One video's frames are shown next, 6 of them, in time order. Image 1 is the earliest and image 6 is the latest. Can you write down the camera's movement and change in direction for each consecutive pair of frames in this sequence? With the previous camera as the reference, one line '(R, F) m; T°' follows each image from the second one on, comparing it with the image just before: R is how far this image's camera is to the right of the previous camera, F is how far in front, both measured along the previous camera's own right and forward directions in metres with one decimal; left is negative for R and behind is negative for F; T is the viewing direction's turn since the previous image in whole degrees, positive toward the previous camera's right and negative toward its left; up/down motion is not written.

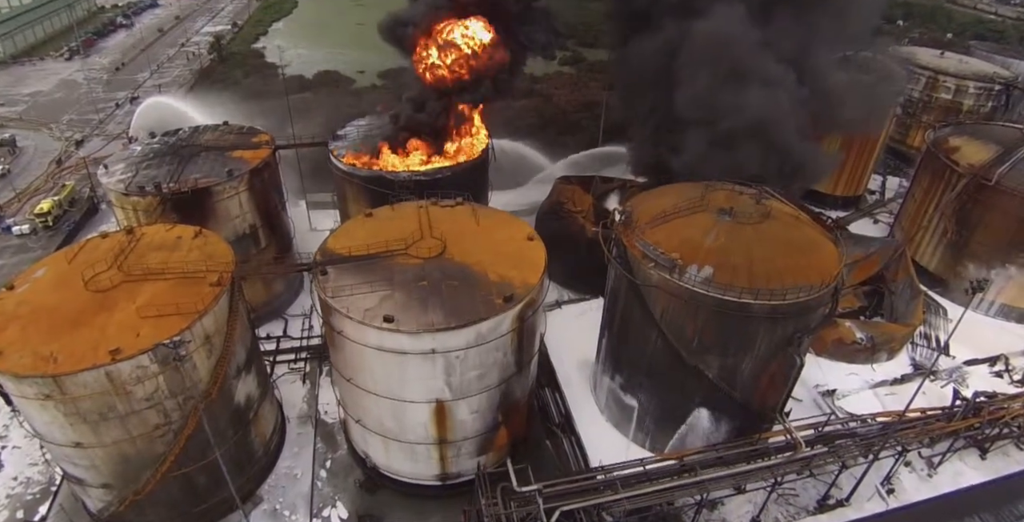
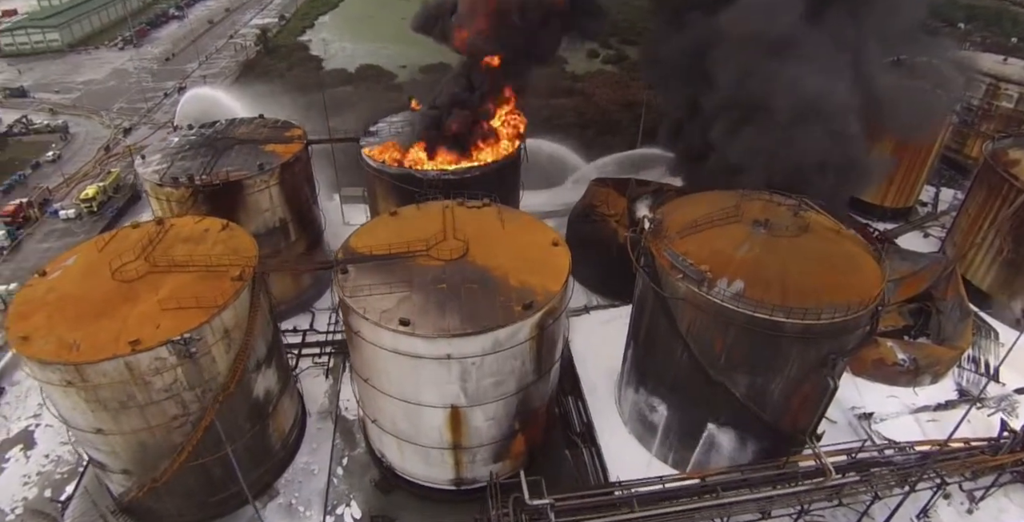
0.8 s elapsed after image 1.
(+0.2, +0.3) m; -3°
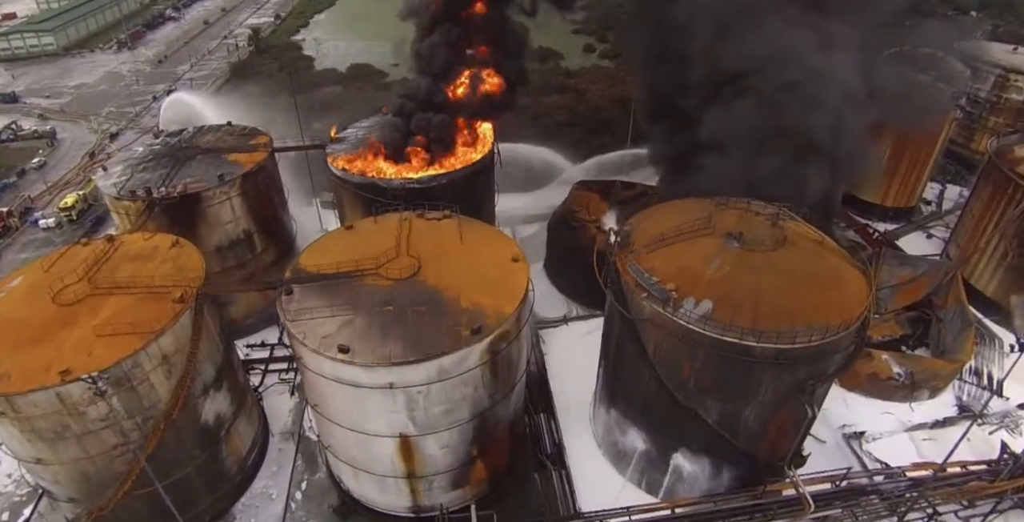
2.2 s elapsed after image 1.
(+1.1, +0.7) m; -1°
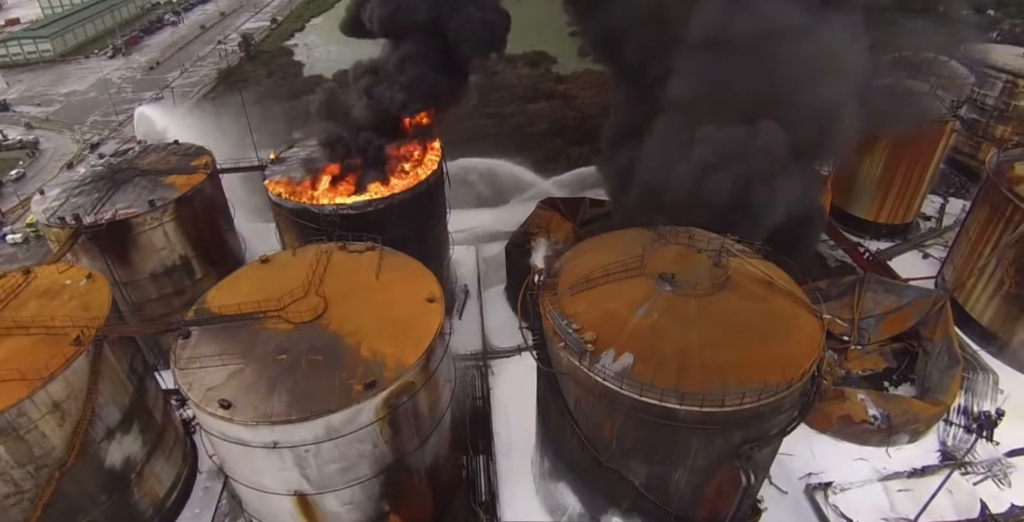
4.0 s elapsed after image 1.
(+1.9, +1.0) m; -2°
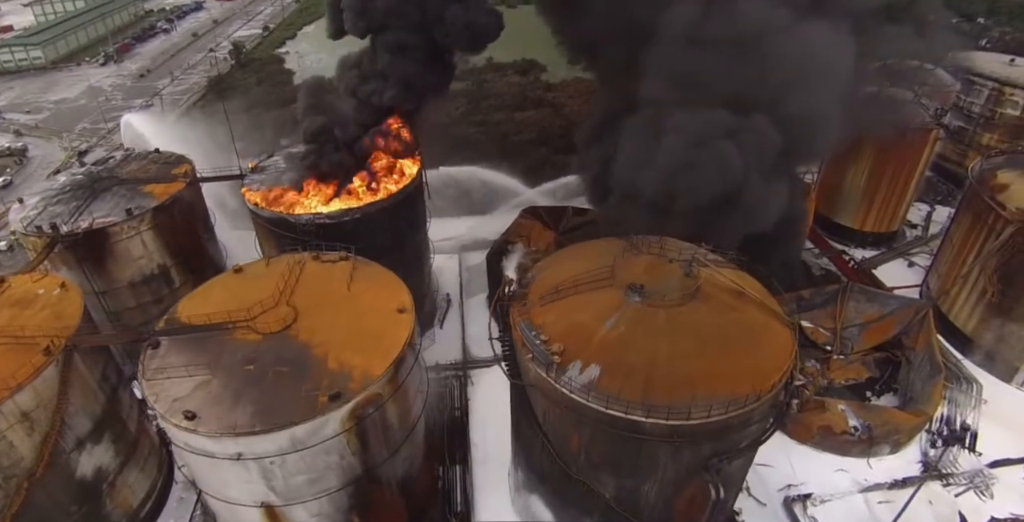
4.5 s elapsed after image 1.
(+0.5, +0.1) m; 0°
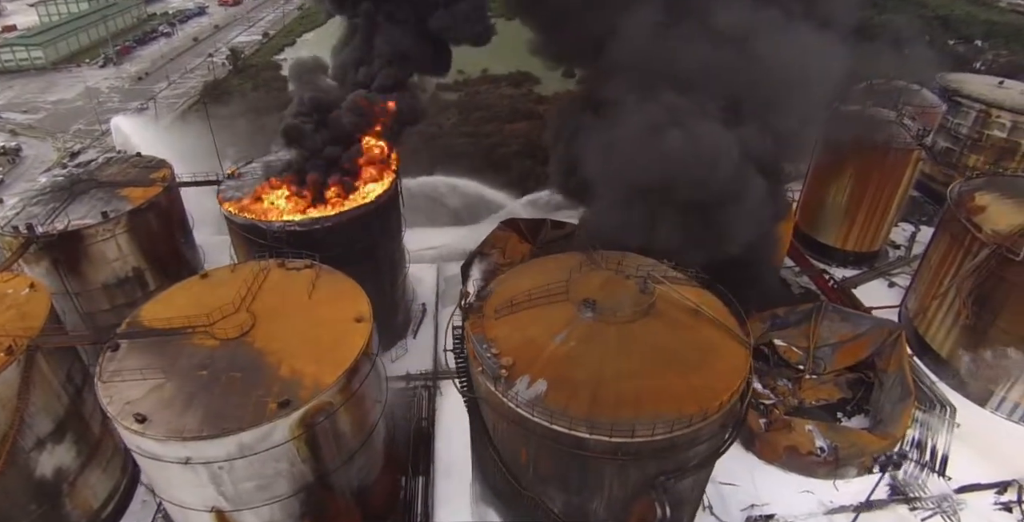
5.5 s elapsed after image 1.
(+0.8, 0.0) m; 0°
